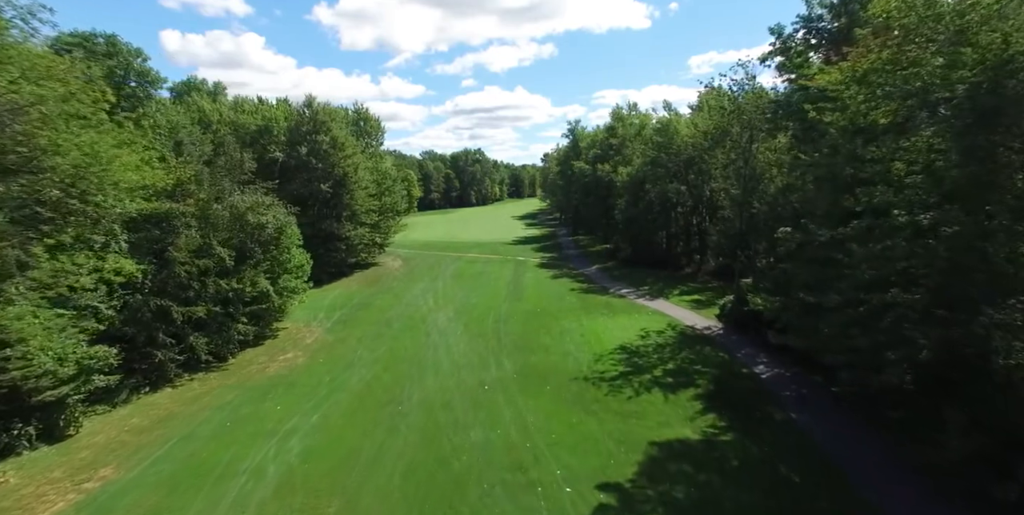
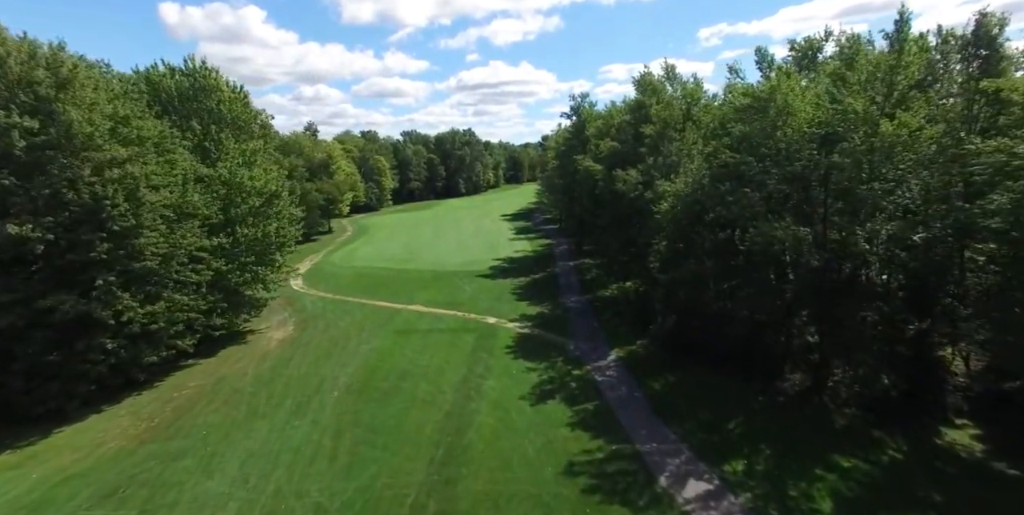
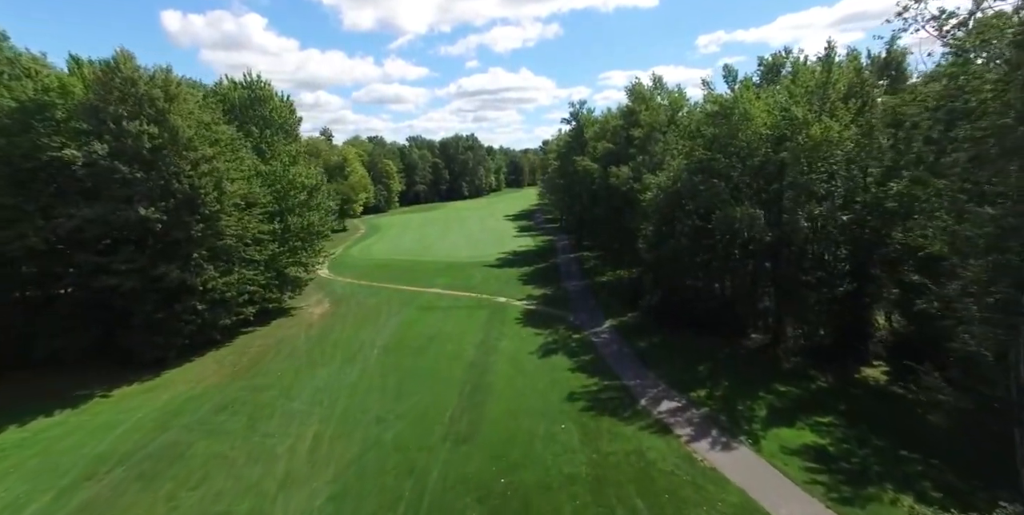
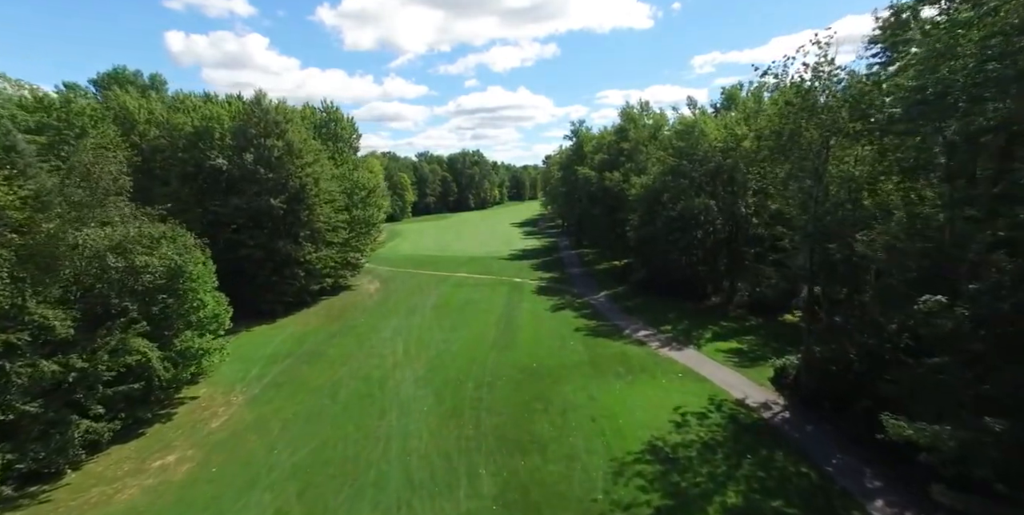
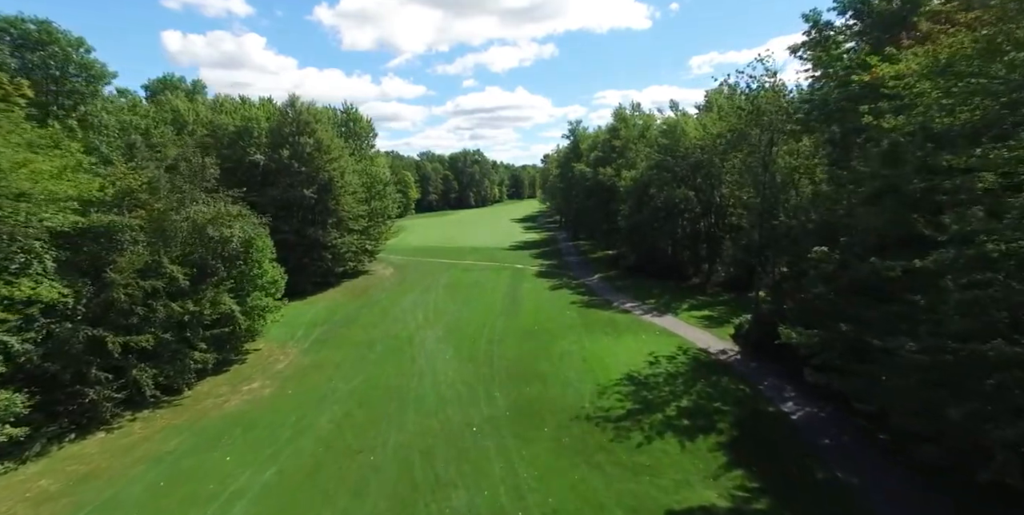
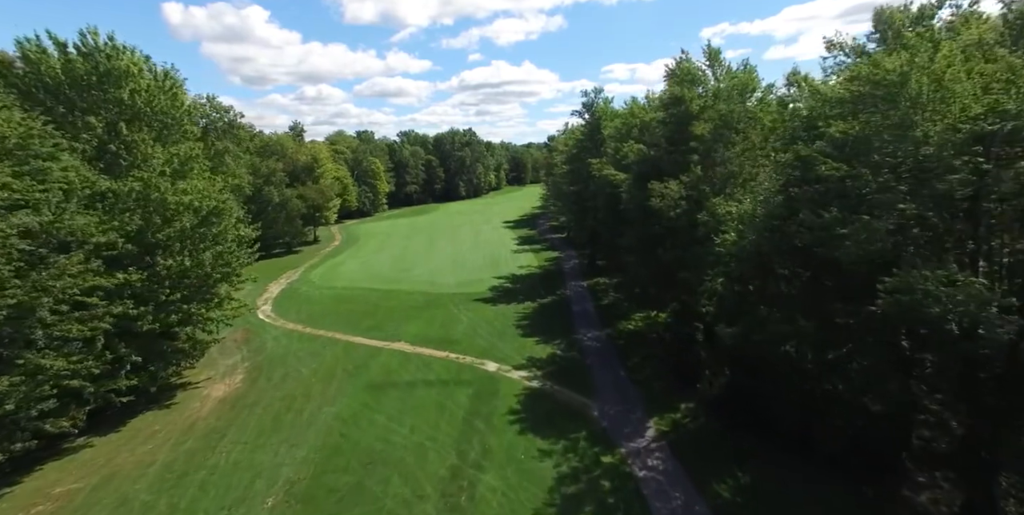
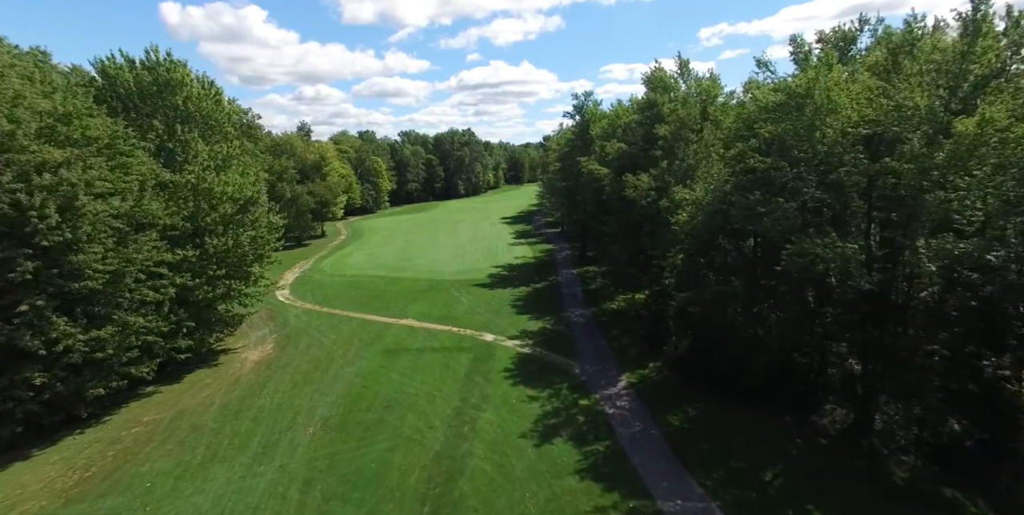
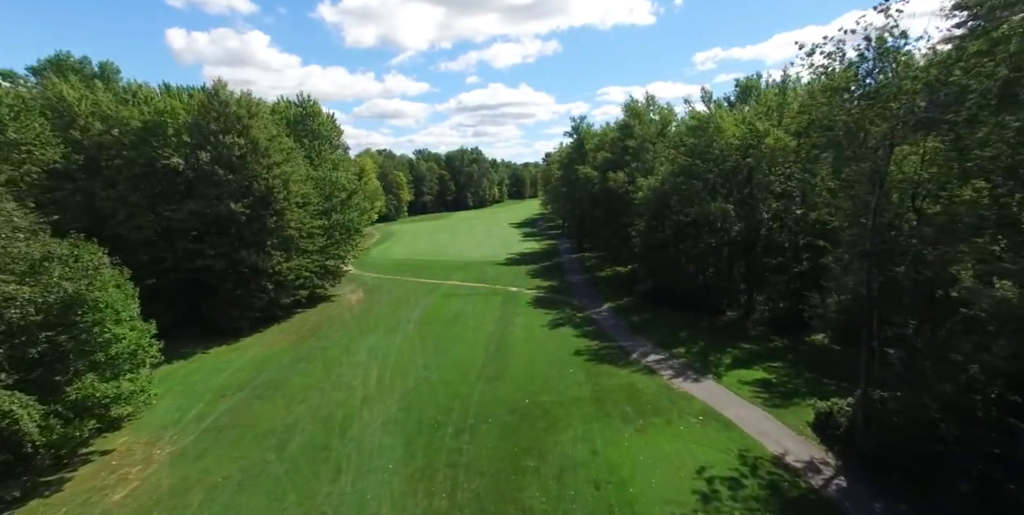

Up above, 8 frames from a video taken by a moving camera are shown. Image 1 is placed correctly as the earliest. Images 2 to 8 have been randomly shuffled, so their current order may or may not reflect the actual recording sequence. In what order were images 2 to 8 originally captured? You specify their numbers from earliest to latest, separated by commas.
5, 4, 8, 3, 2, 7, 6
